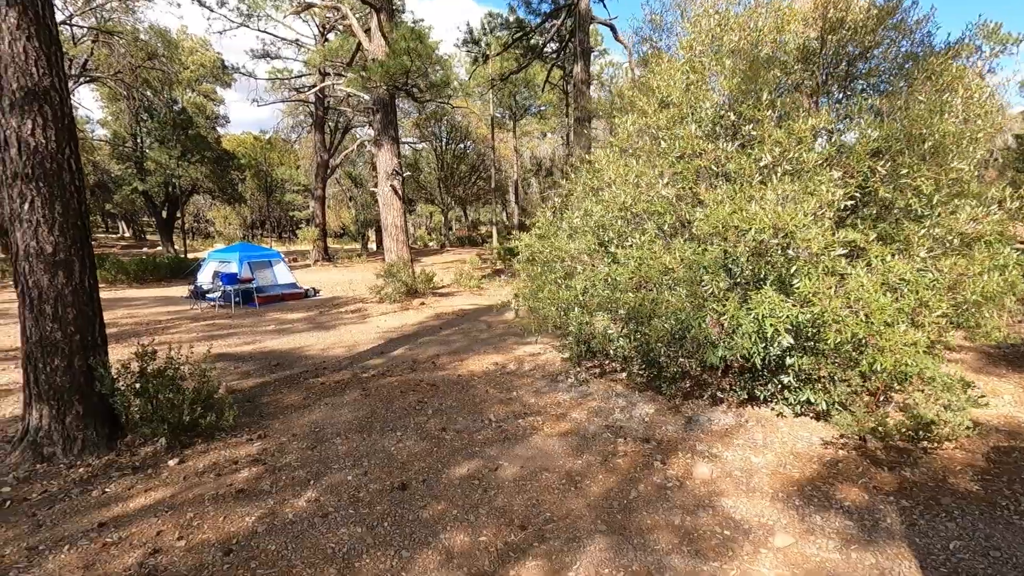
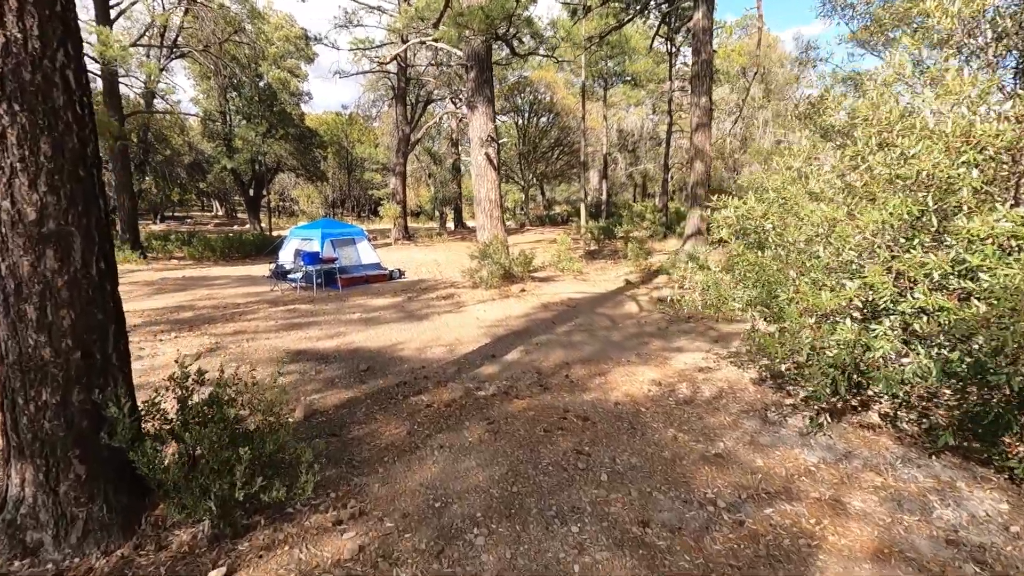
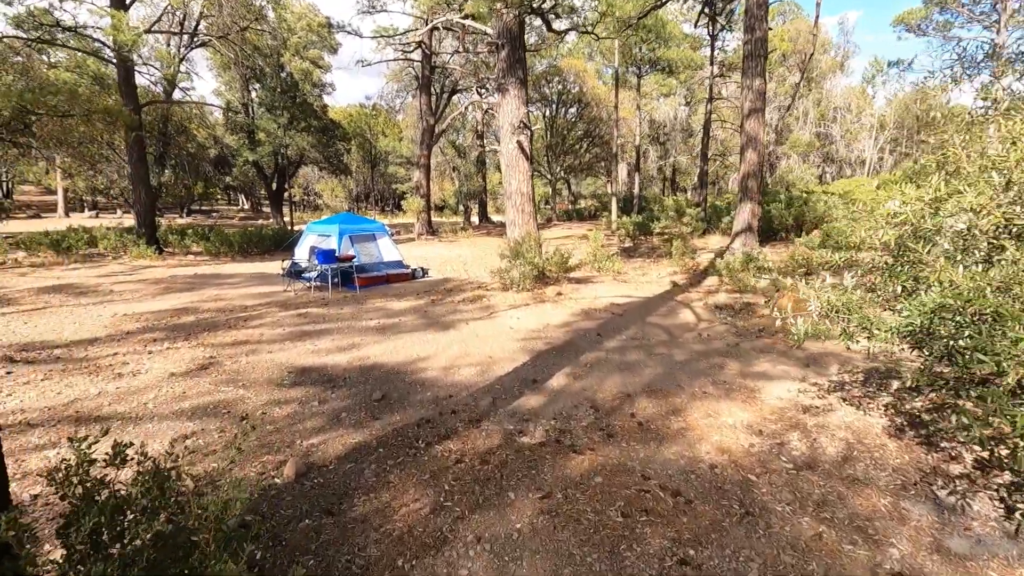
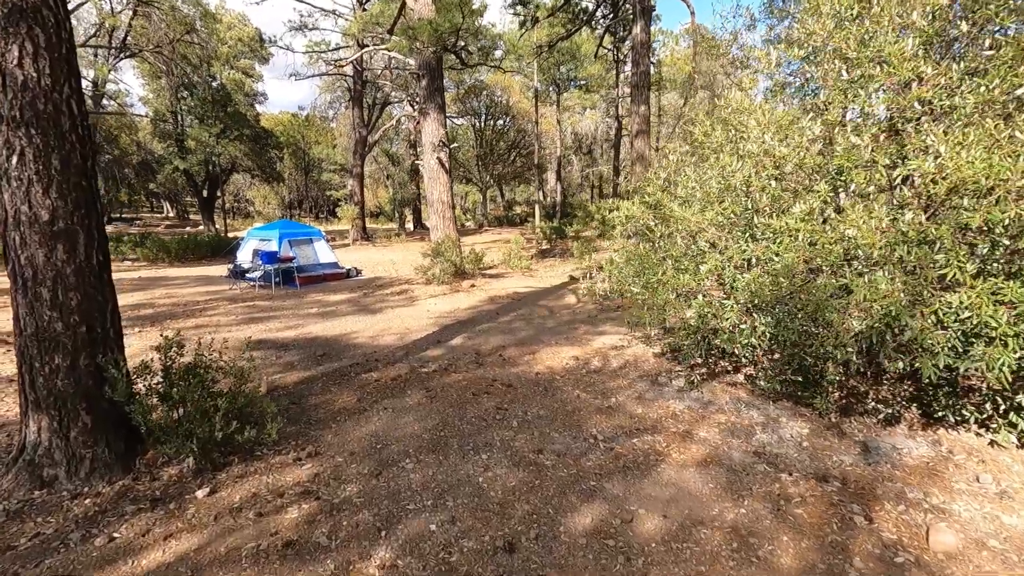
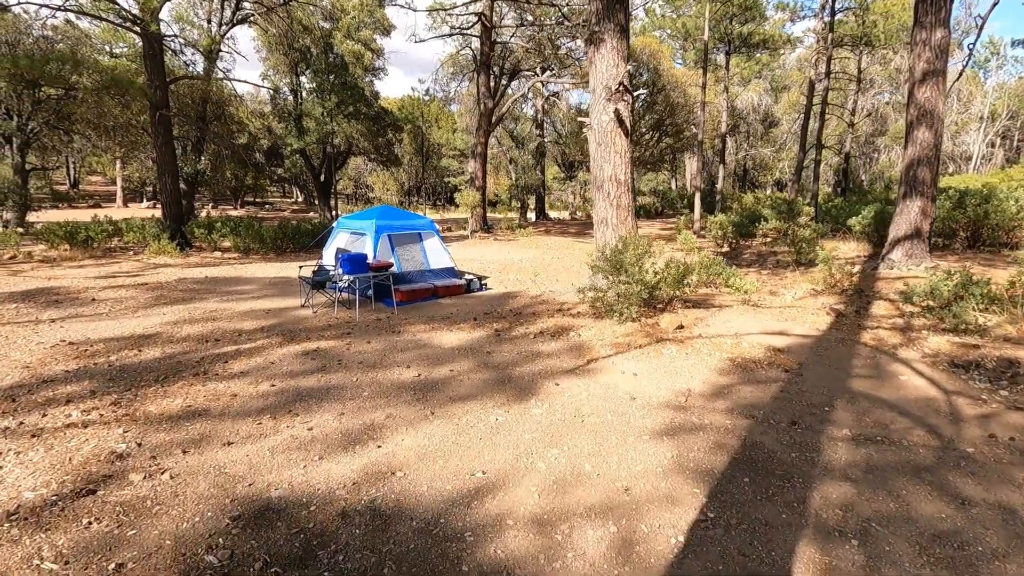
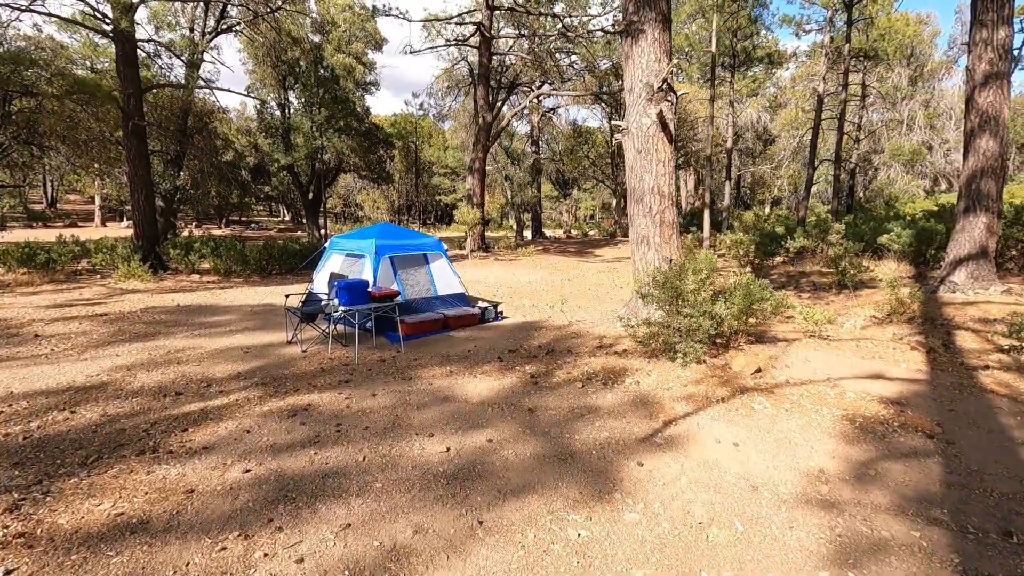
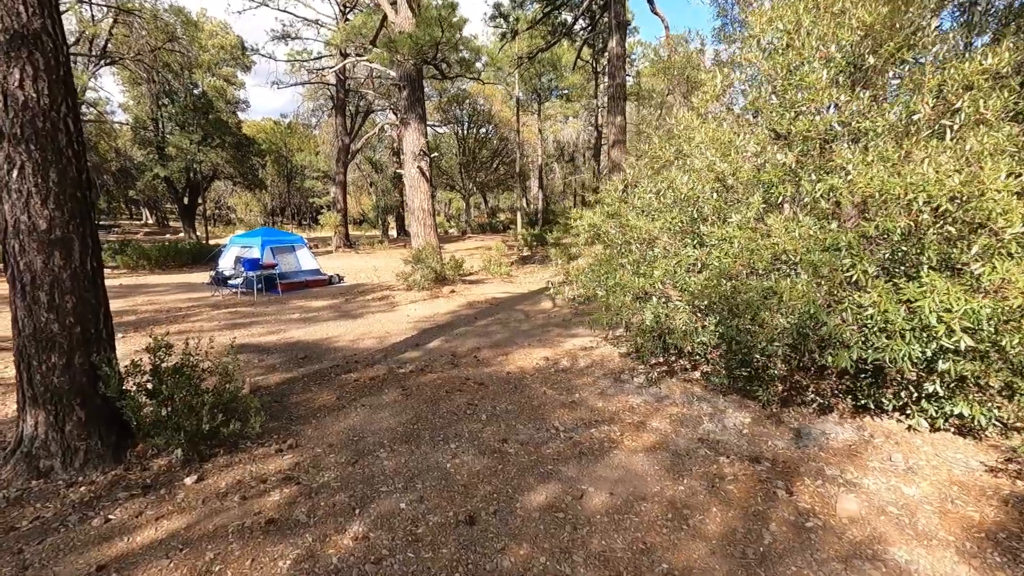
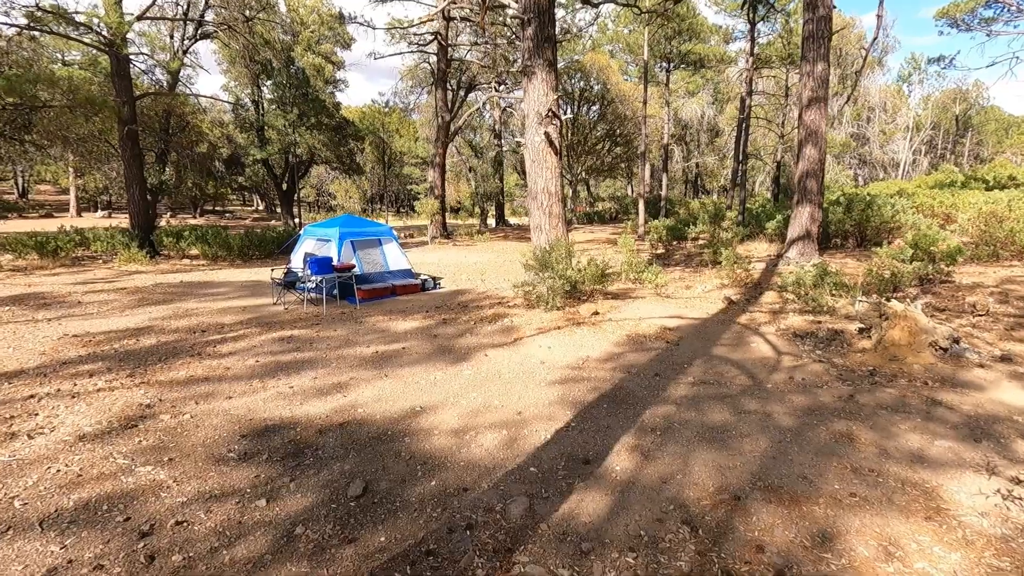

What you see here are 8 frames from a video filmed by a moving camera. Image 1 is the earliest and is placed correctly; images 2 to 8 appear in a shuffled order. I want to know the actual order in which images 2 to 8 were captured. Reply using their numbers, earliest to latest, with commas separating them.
7, 4, 2, 3, 8, 5, 6
